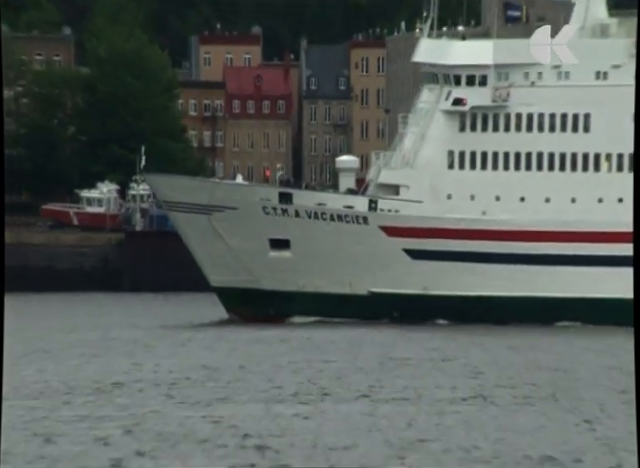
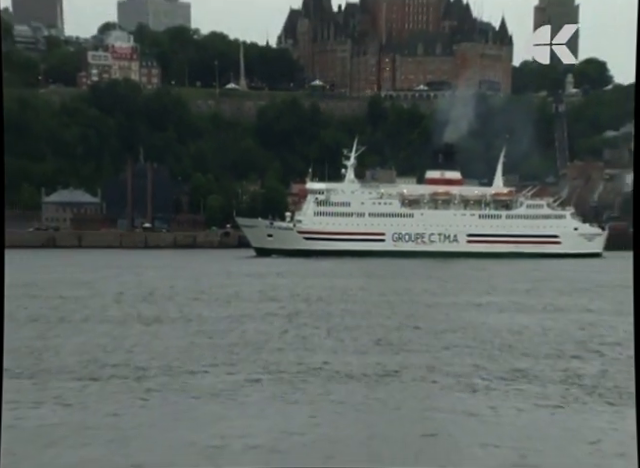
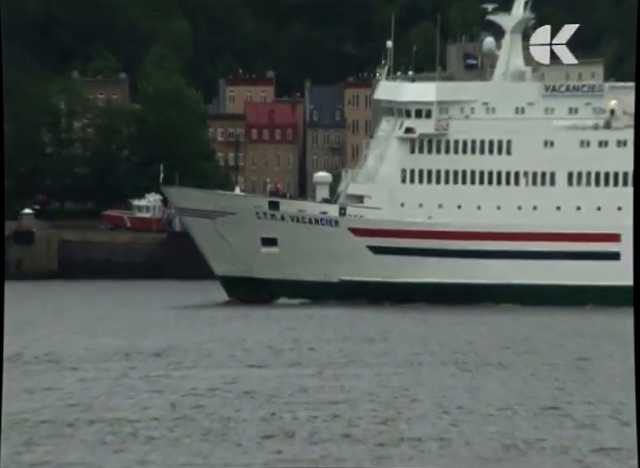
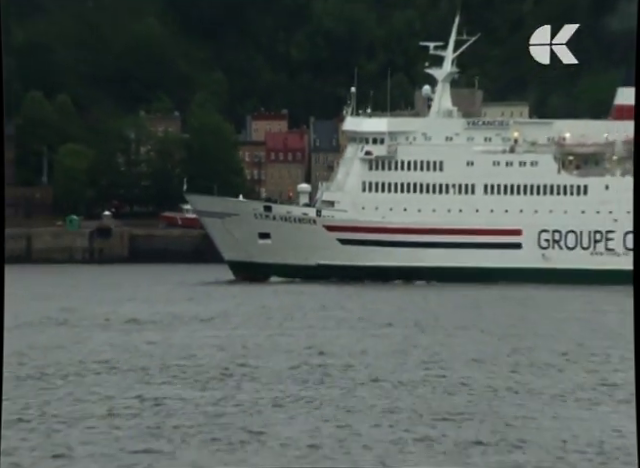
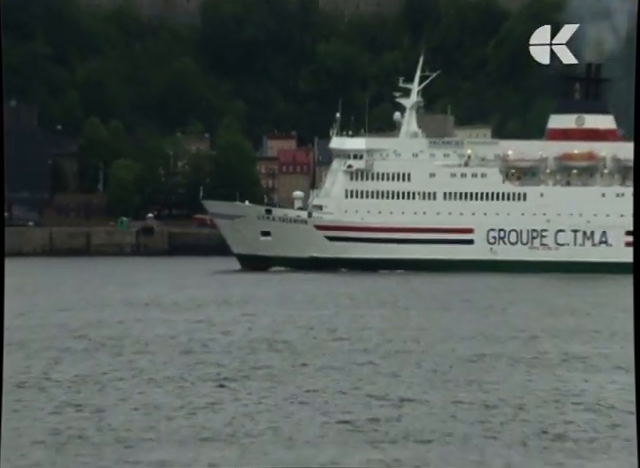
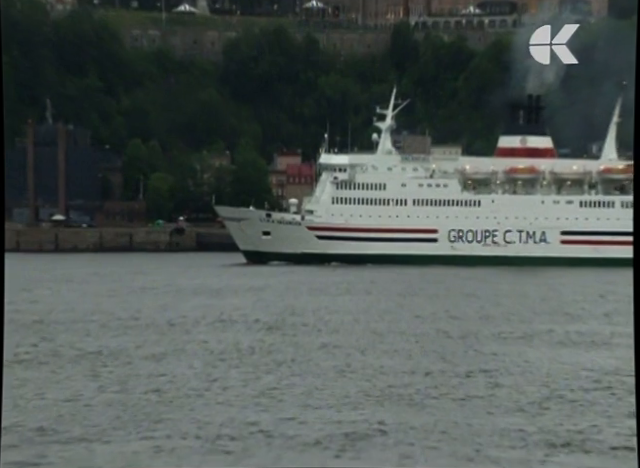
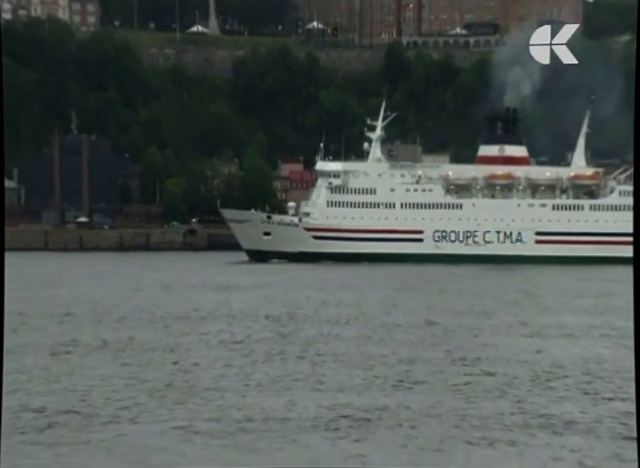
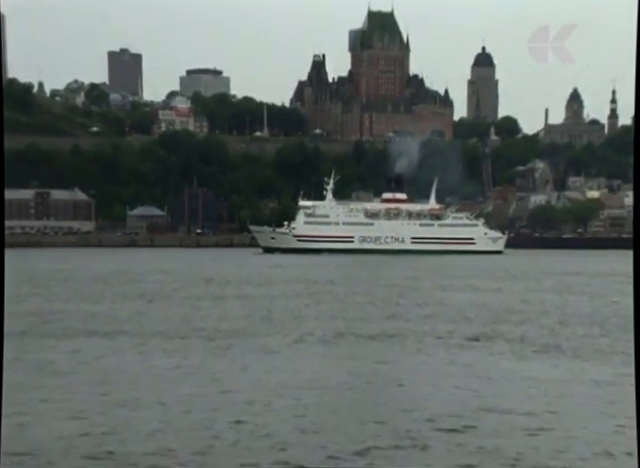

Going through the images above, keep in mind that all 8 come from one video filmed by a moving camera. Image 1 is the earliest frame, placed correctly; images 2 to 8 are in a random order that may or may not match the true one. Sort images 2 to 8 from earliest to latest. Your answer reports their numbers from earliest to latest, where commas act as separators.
3, 4, 5, 6, 7, 2, 8
